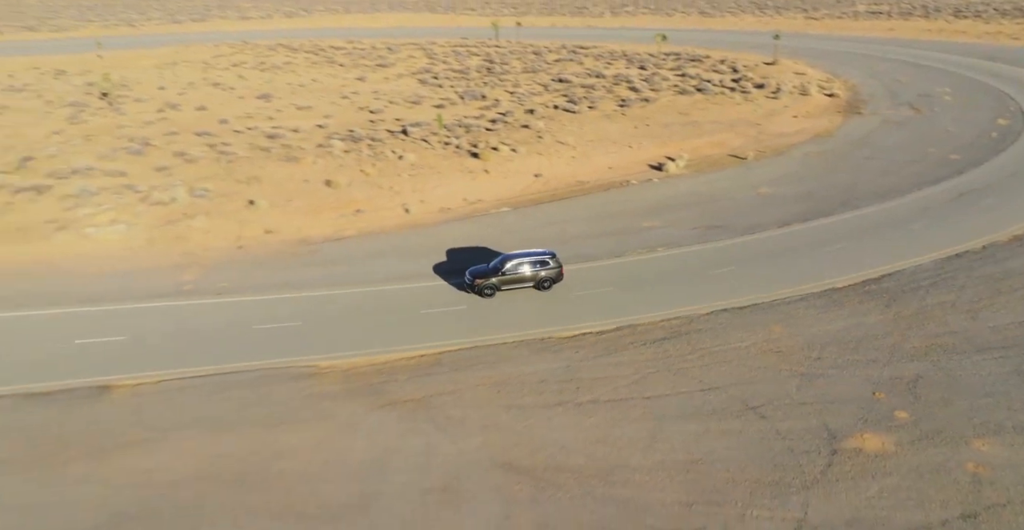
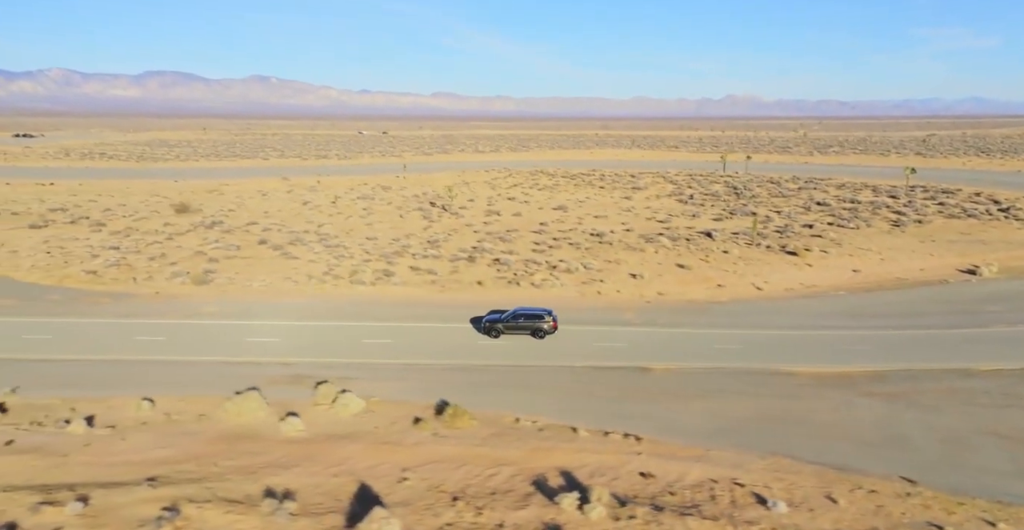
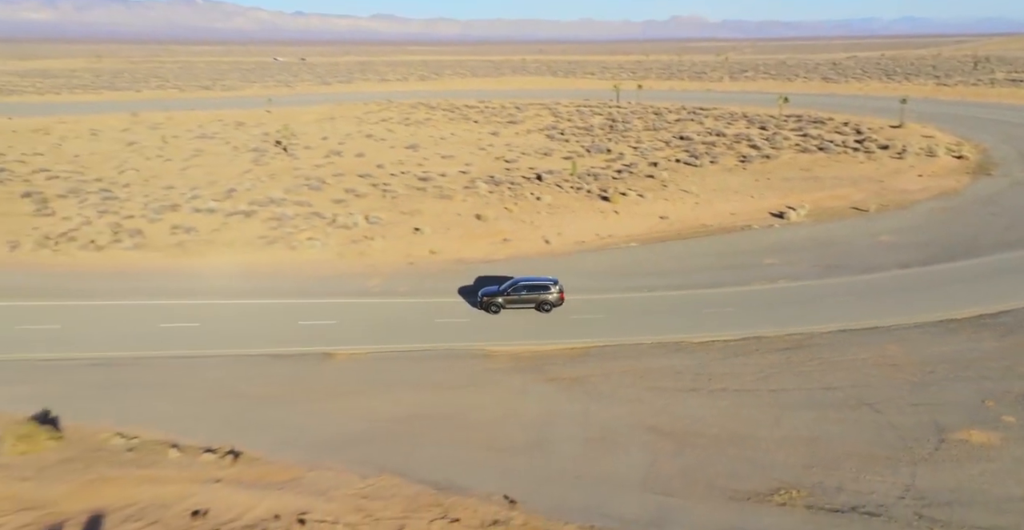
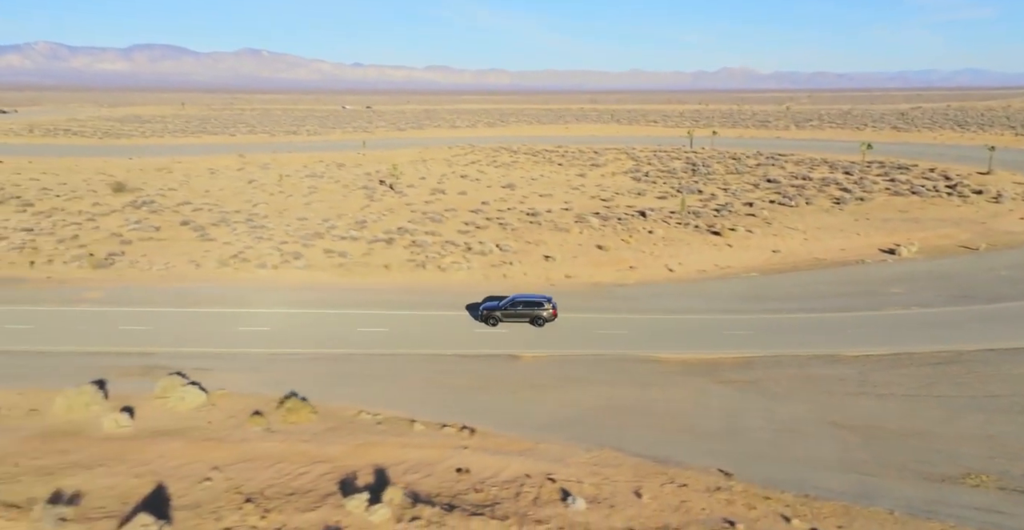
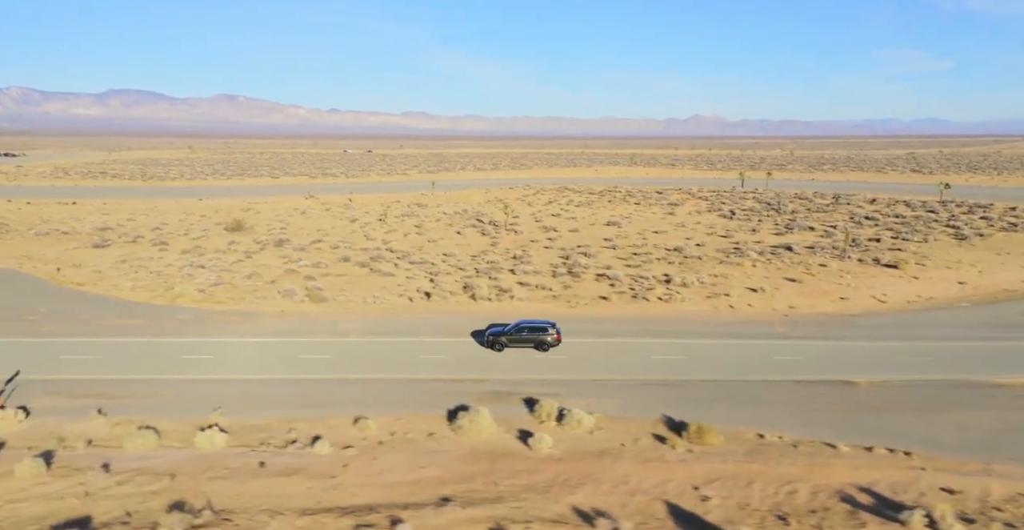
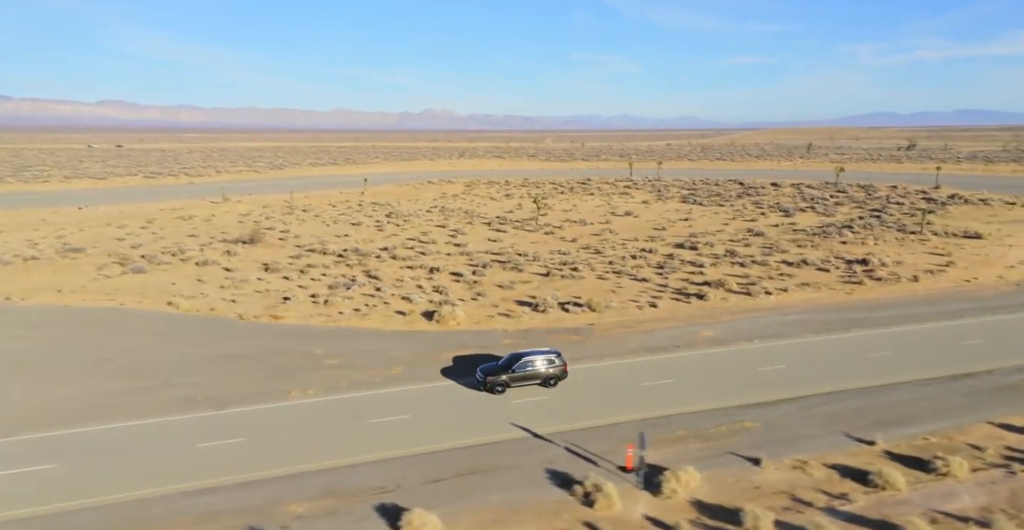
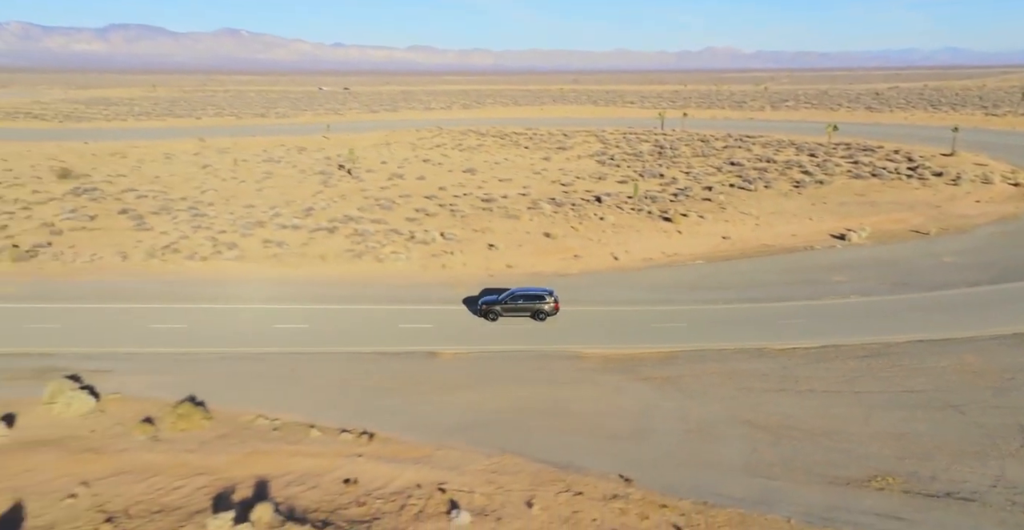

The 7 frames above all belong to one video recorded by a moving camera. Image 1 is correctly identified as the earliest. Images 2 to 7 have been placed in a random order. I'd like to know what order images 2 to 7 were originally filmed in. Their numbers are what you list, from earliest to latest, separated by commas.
3, 7, 4, 2, 5, 6
